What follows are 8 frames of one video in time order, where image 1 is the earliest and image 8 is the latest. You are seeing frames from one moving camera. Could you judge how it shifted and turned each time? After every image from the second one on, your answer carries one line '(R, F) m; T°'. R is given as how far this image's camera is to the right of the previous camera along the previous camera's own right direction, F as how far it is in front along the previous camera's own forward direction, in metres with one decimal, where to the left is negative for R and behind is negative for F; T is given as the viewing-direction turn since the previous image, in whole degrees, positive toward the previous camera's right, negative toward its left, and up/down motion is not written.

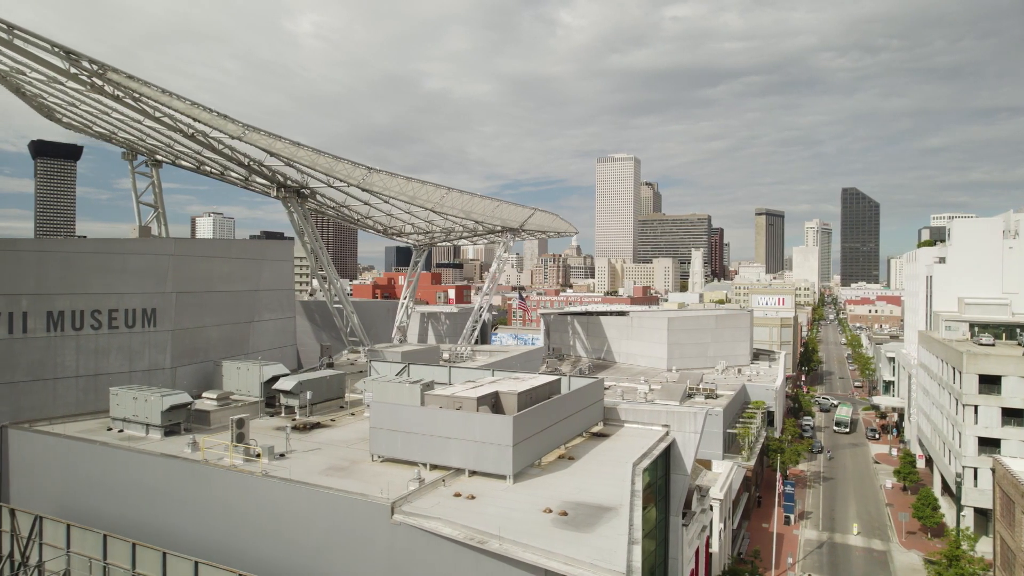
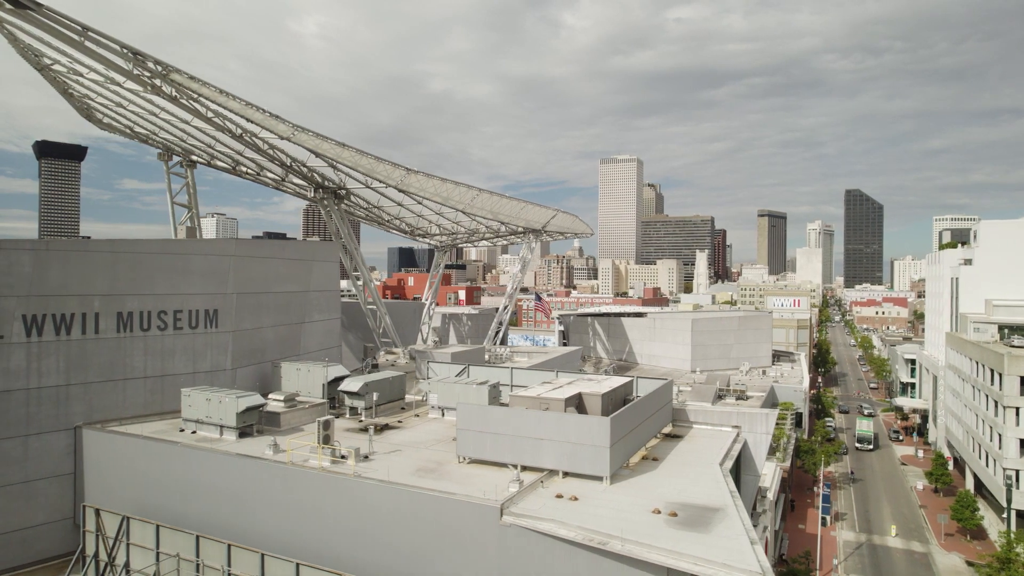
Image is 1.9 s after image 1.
(-2.0, 0.0) m; 0°
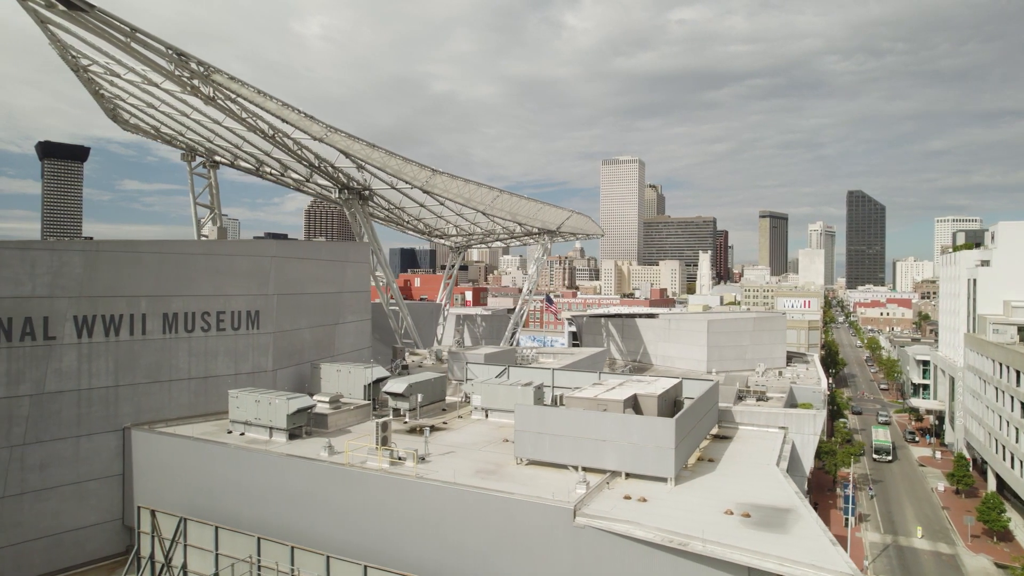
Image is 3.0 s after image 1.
(-1.4, 0.0) m; 0°
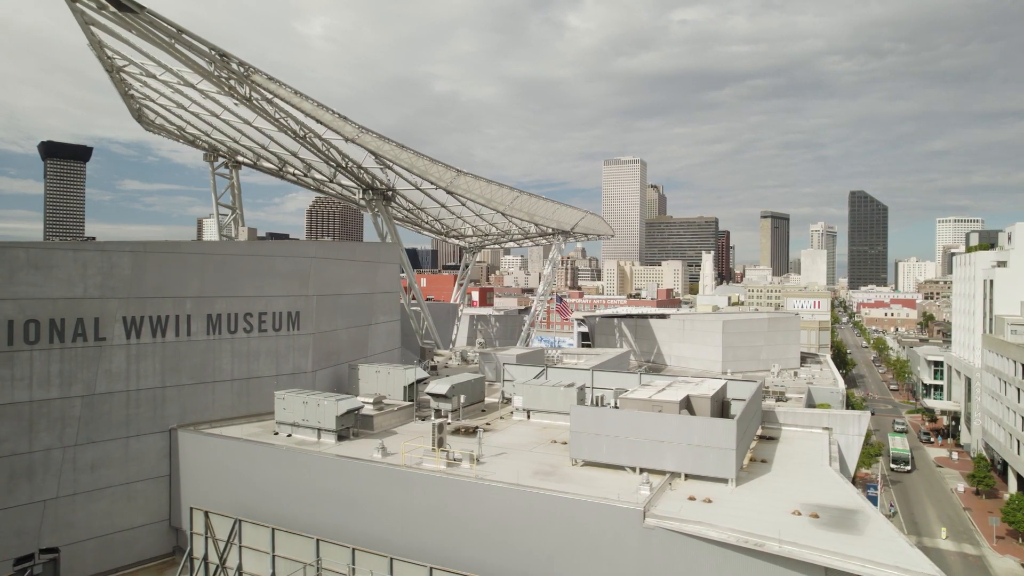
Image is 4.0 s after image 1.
(-1.3, 0.0) m; 0°
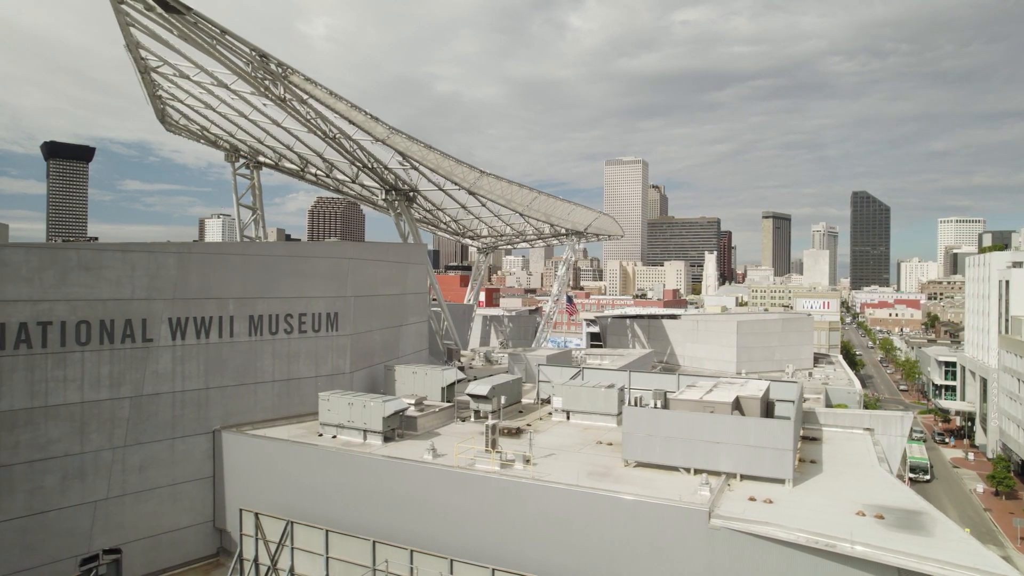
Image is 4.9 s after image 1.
(-1.2, 0.0) m; 0°
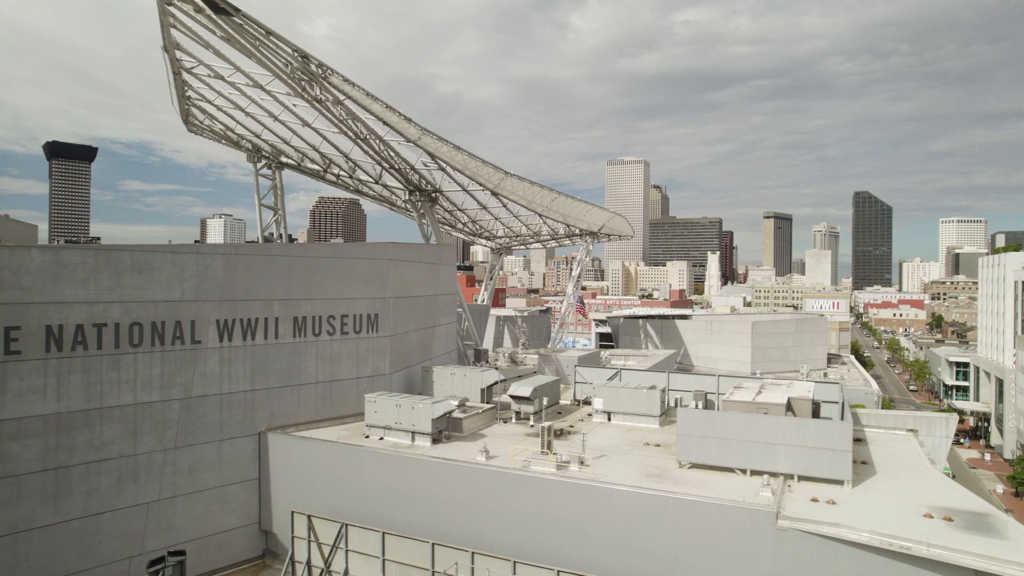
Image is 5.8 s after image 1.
(-1.3, 0.0) m; 0°
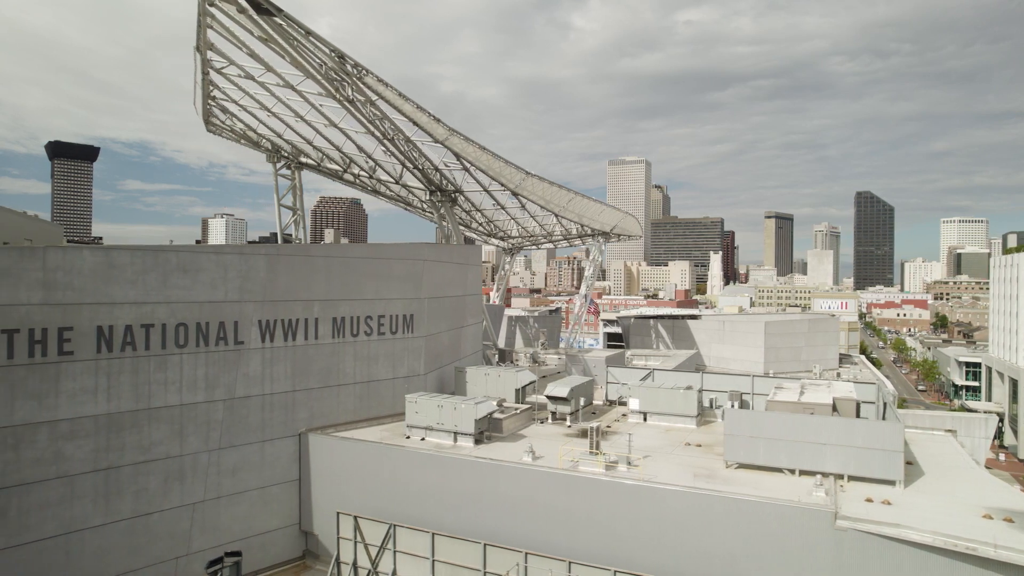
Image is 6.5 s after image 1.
(-1.1, 0.0) m; 0°
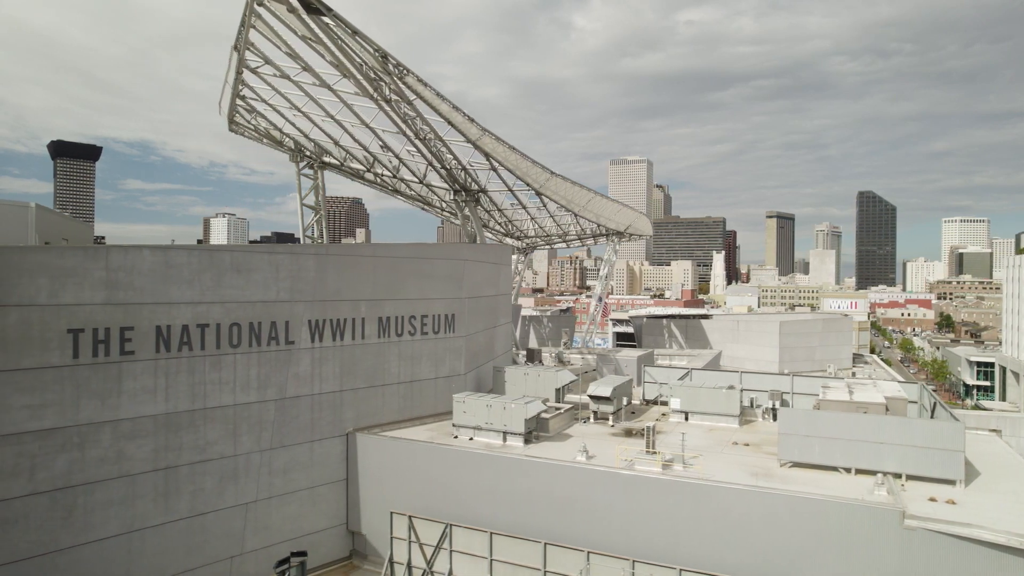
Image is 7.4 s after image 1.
(-1.3, 0.0) m; 0°
